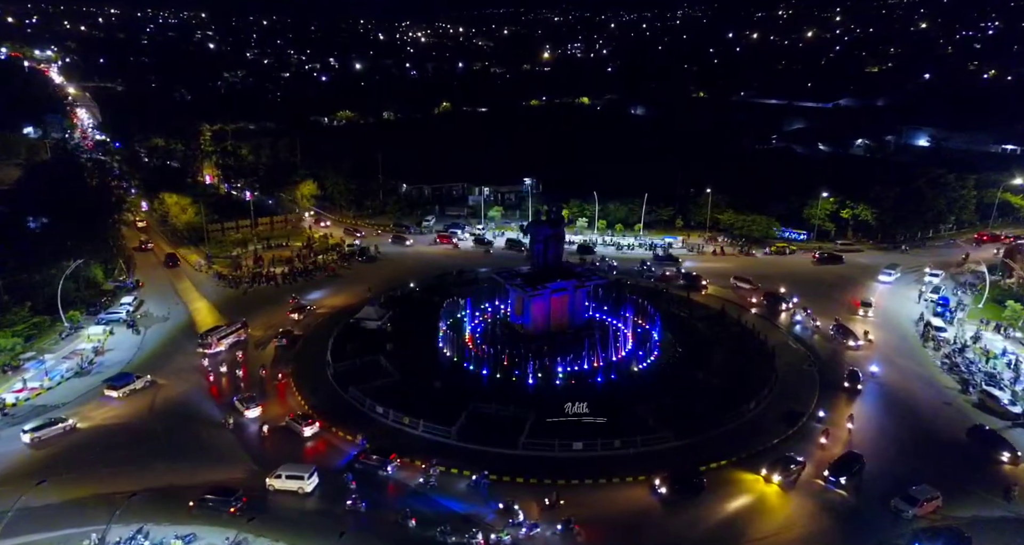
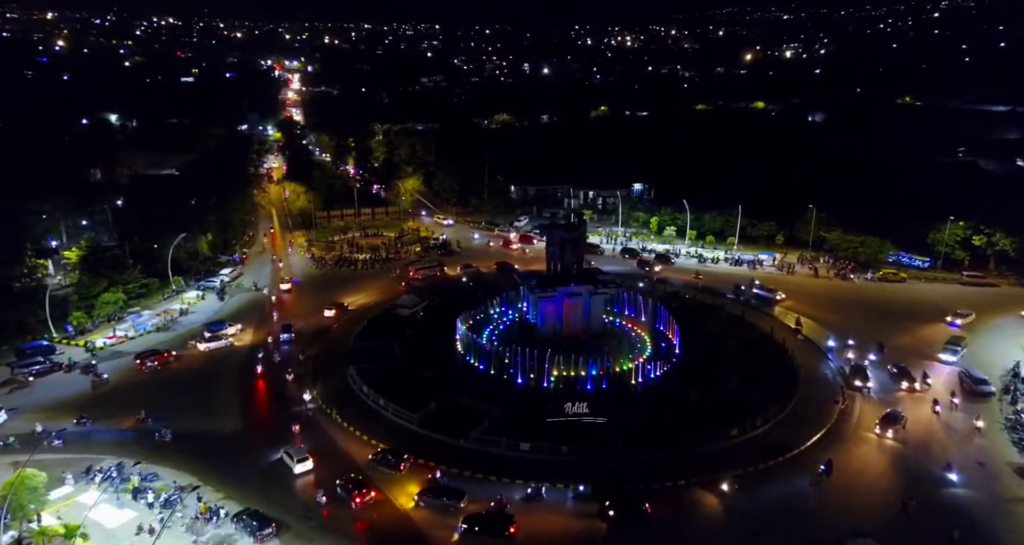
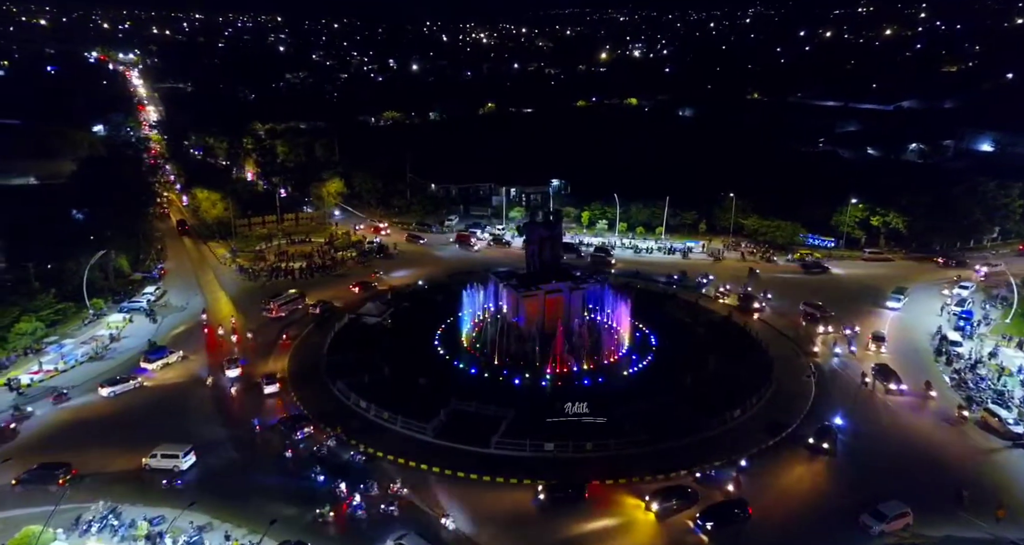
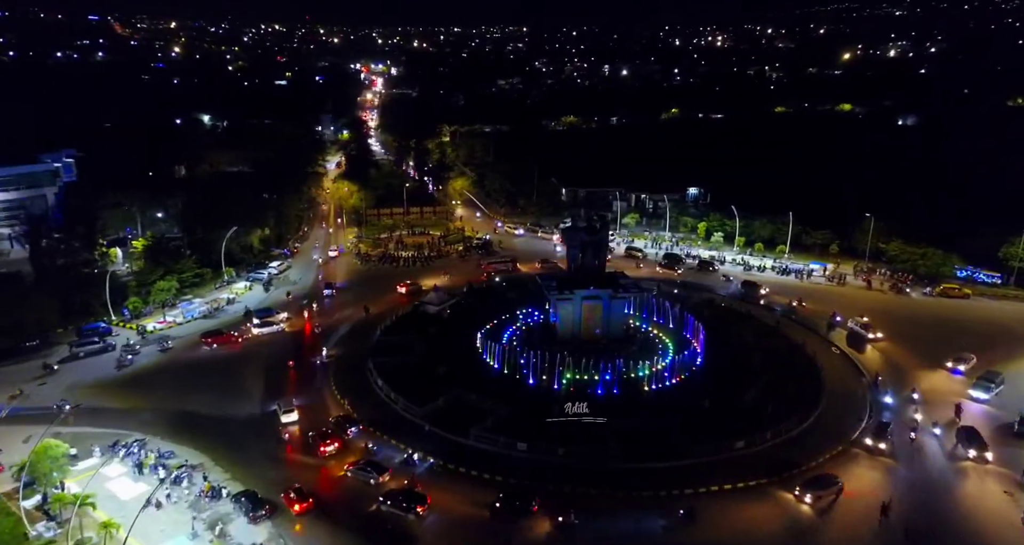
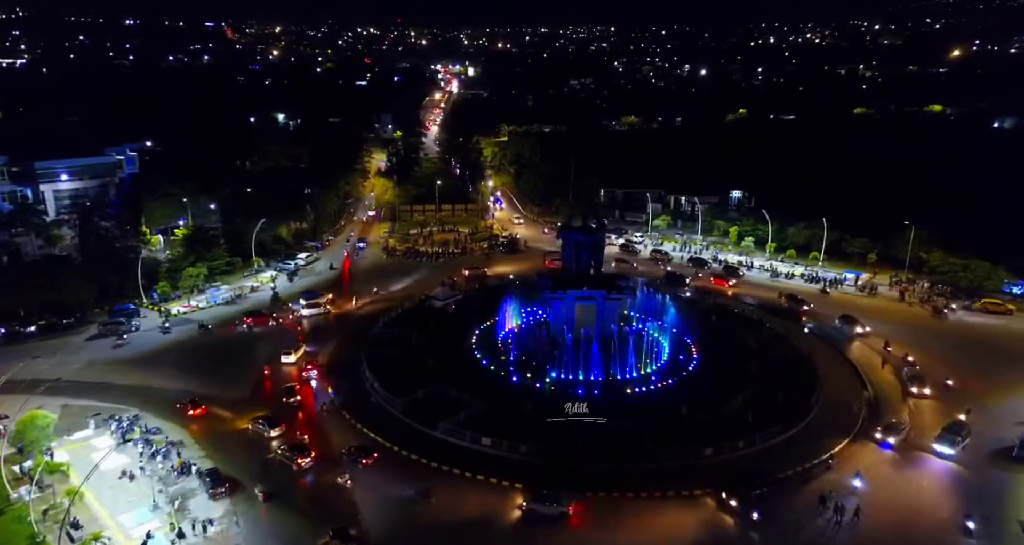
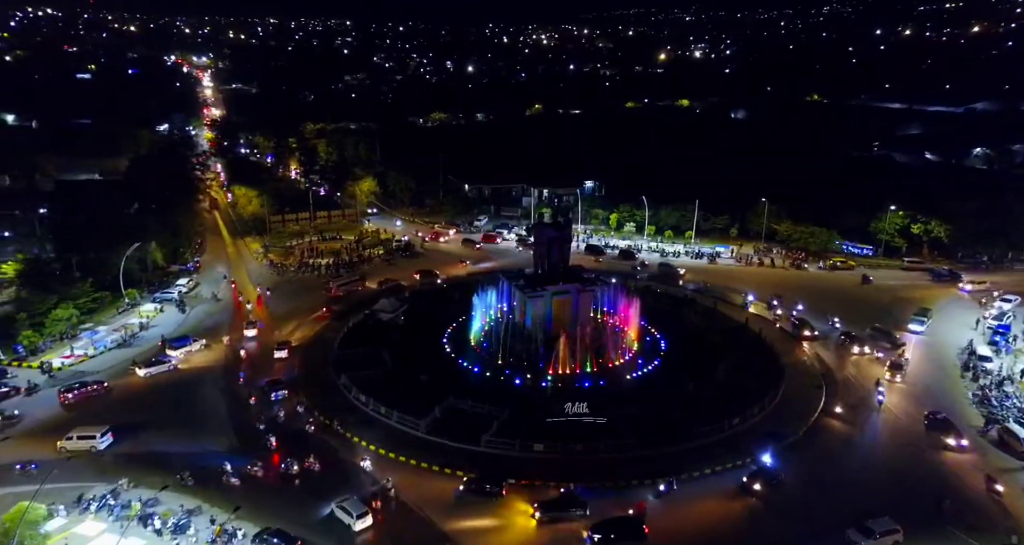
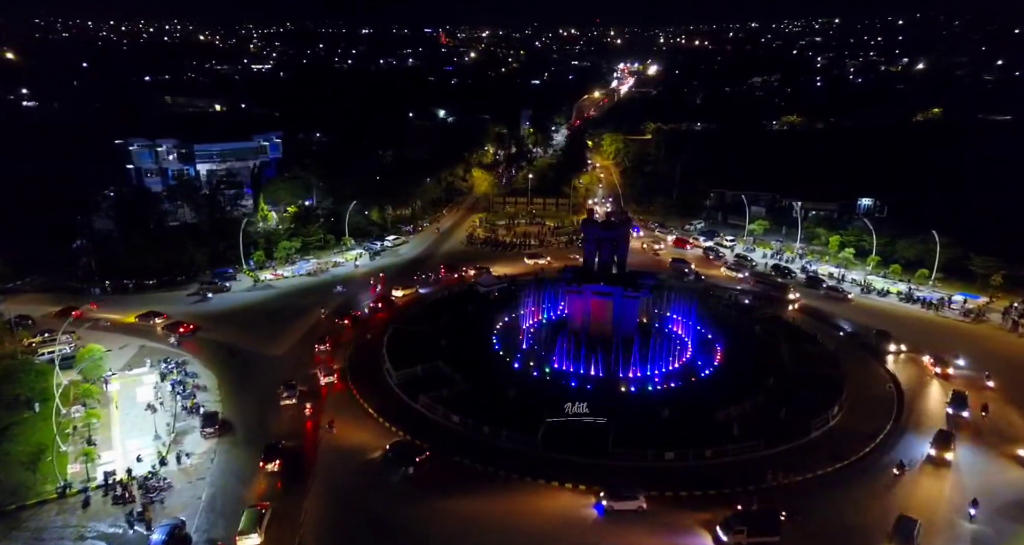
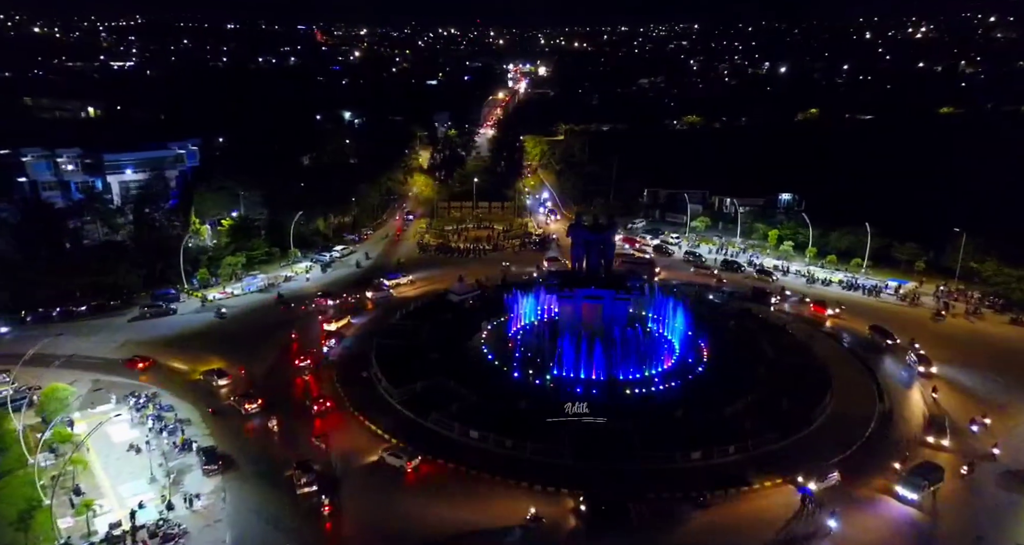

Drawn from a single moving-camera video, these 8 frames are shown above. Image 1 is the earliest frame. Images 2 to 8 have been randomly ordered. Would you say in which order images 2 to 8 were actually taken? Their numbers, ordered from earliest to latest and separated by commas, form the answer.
3, 6, 2, 4, 5, 8, 7
